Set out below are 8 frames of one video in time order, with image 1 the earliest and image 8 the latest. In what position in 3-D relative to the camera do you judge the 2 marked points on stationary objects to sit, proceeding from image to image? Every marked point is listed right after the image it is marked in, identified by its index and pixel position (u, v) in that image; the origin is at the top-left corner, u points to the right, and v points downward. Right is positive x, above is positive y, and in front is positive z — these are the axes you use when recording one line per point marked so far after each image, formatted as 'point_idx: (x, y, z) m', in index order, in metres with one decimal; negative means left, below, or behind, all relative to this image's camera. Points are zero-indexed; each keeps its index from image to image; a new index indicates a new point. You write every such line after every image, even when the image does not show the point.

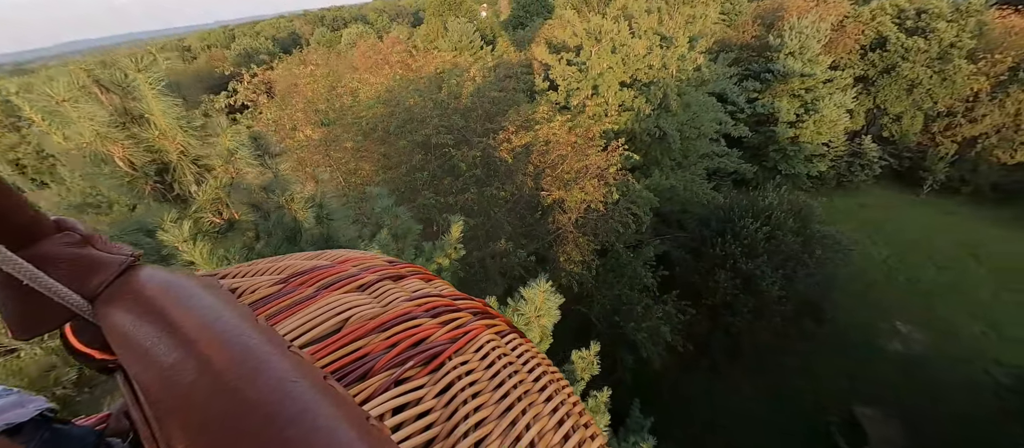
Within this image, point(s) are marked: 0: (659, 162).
0: (+4.0, +1.7, +10.8) m
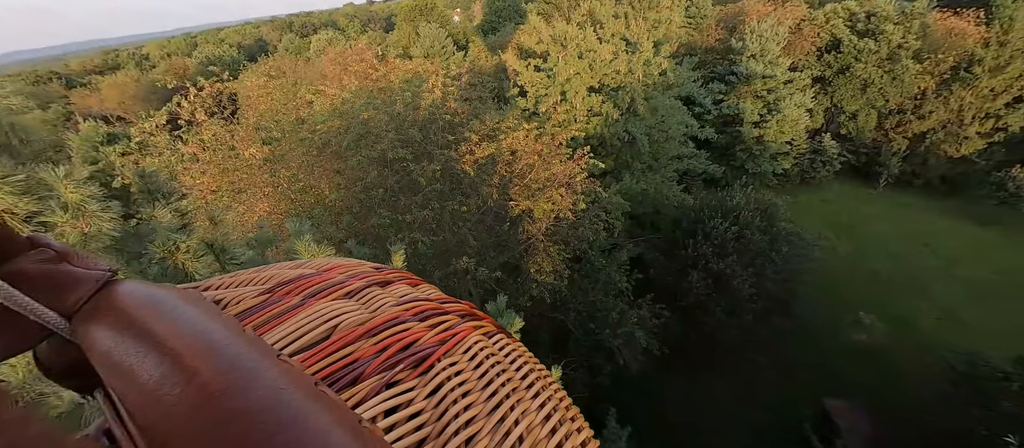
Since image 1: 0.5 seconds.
0: (+3.2, +1.6, +10.9) m
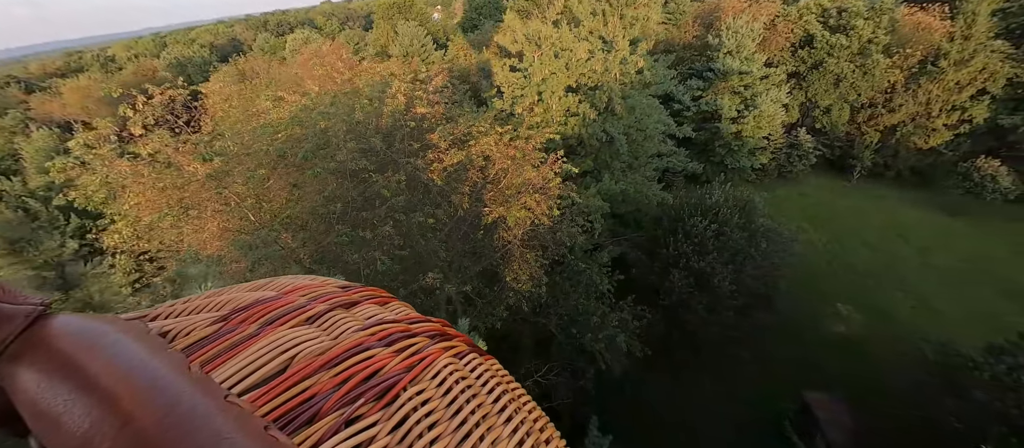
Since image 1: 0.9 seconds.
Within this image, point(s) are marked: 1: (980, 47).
0: (+2.6, +1.6, +10.8) m
1: (+20.8, +7.8, +17.7) m
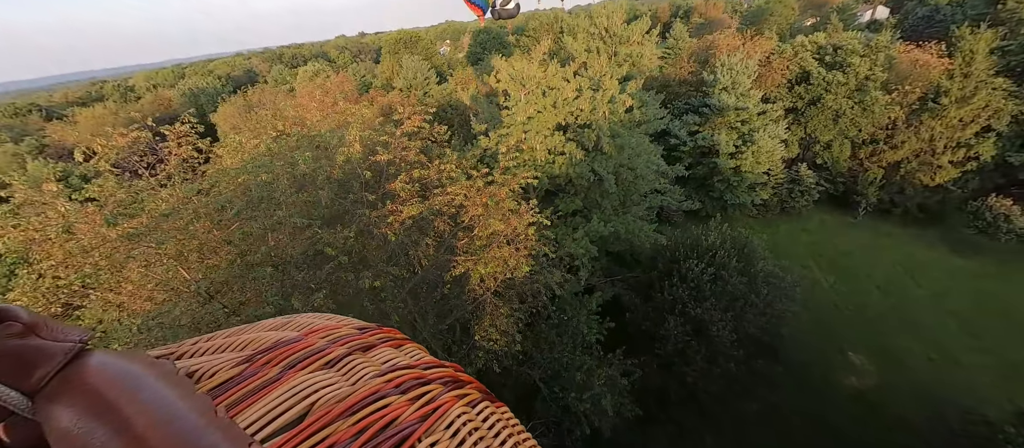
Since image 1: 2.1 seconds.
0: (+2.3, +0.5, +10.4) m
1: (+20.6, +6.1, +17.4) m
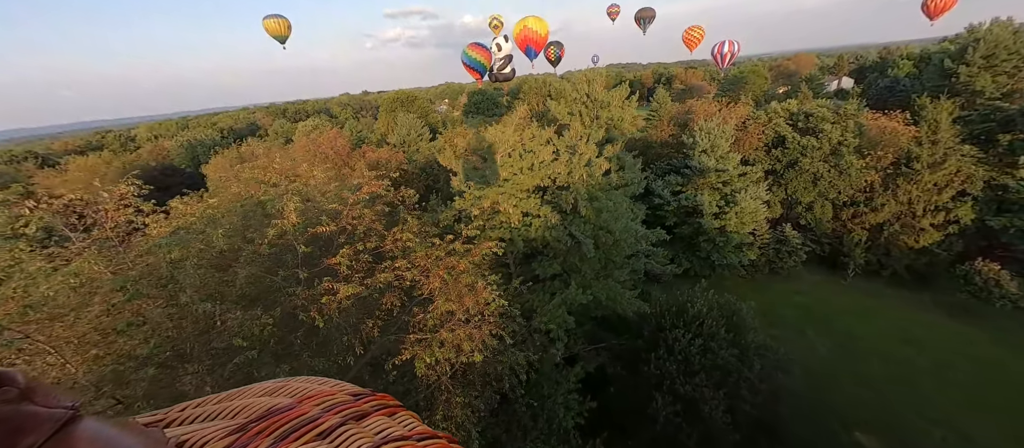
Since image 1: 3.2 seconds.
0: (+1.7, -1.1, +9.9) m
1: (+19.8, +3.3, +18.0) m
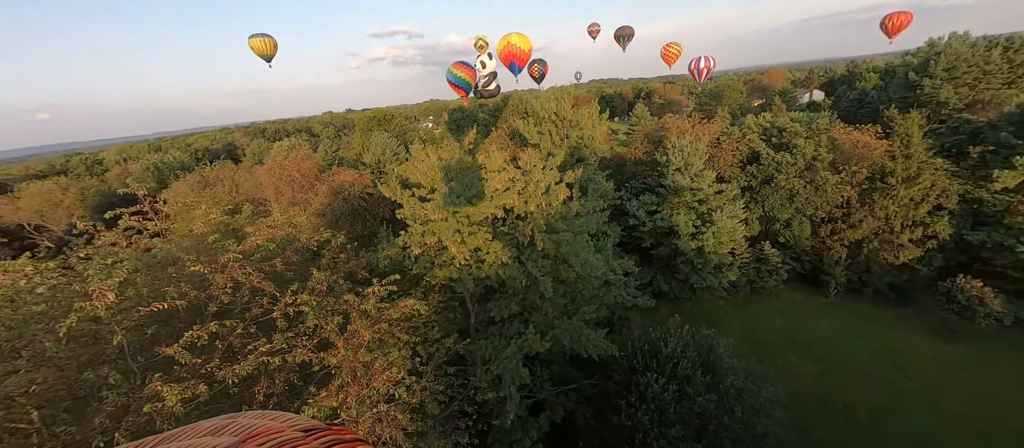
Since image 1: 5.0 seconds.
0: (+0.6, -1.9, +8.9) m
1: (+18.4, +2.7, +17.7) m
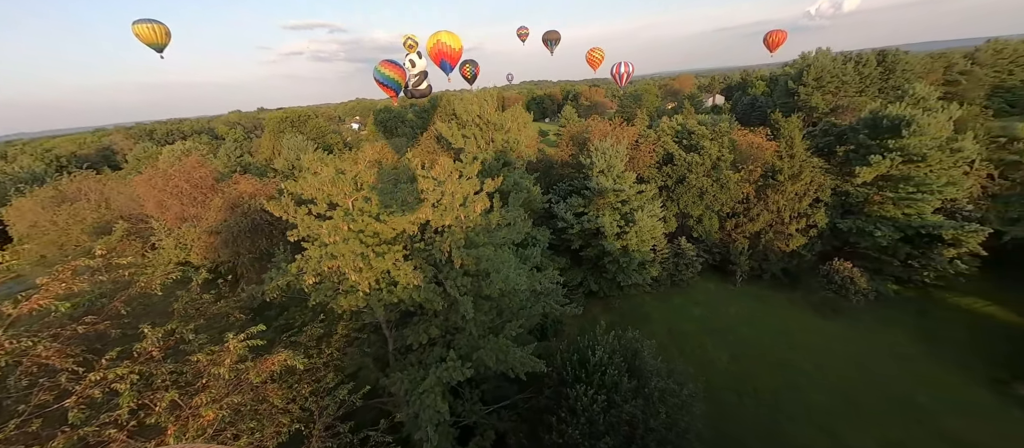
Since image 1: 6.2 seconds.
0: (-1.1, -2.2, +8.2) m
1: (+14.8, +3.1, +20.0) m
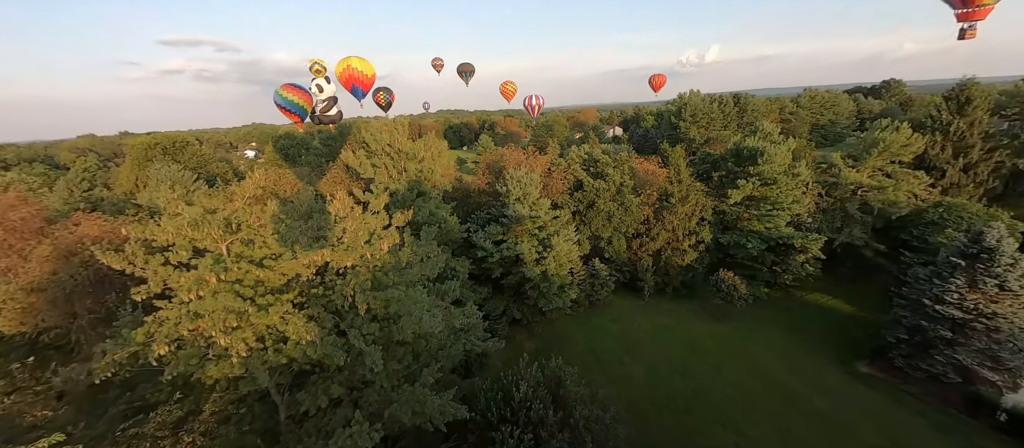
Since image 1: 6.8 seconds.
0: (-2.6, -2.9, +7.2) m
1: (+10.2, +2.1, +22.3) m
